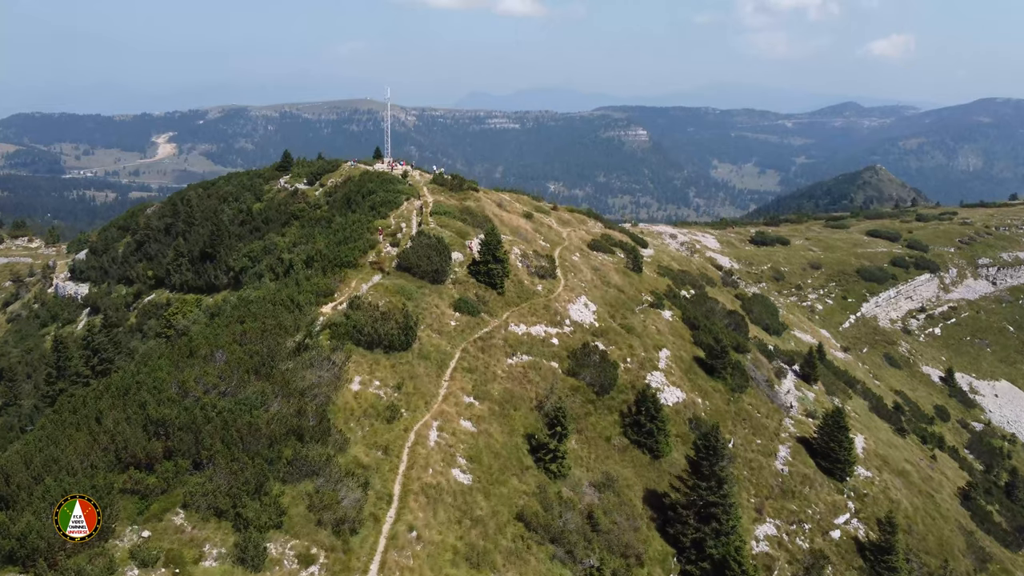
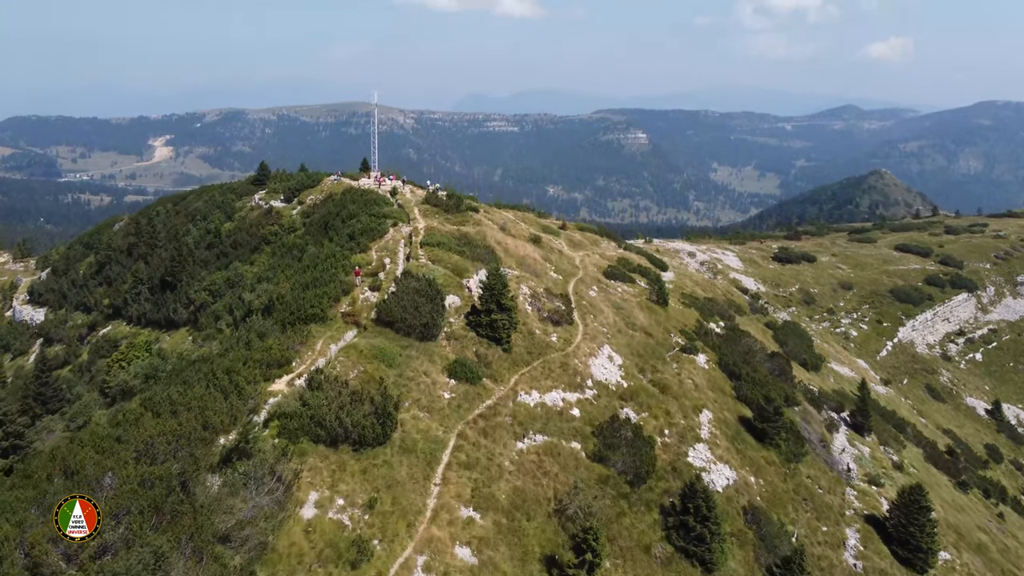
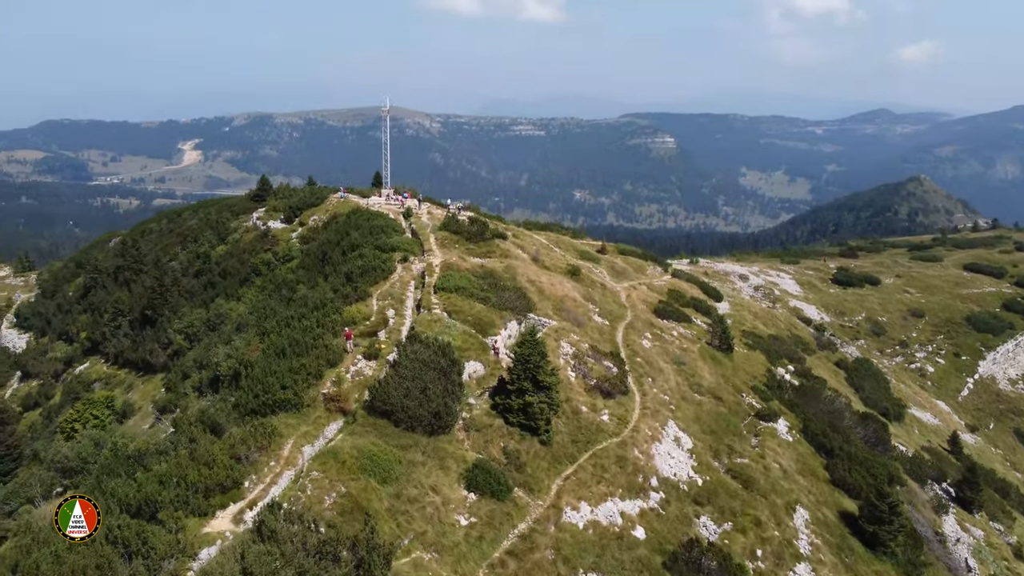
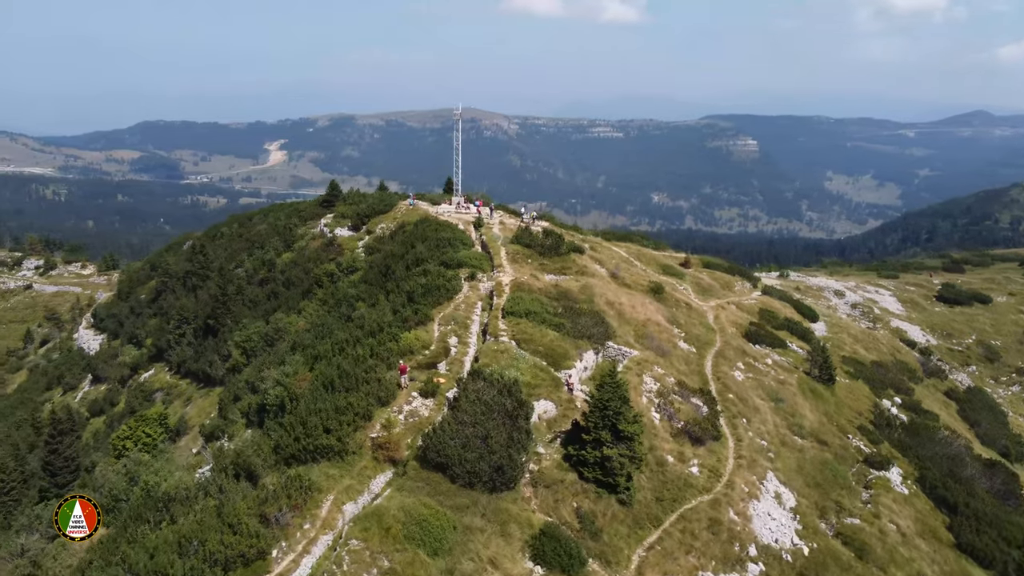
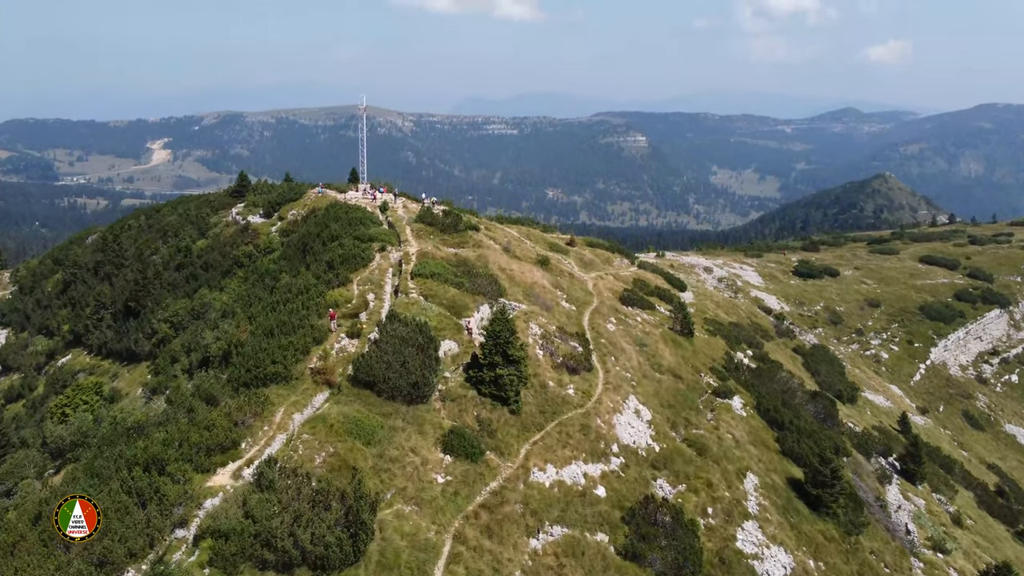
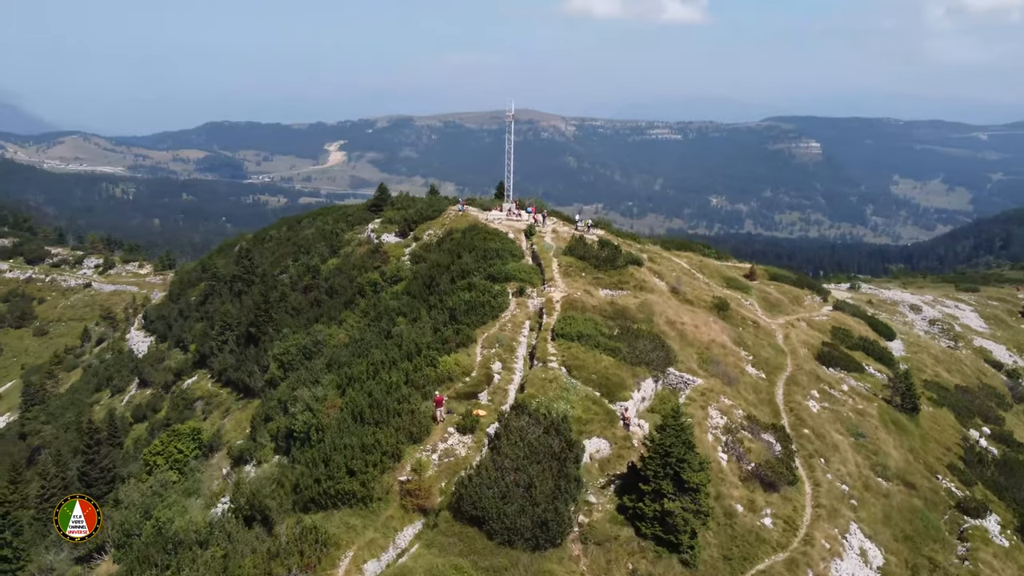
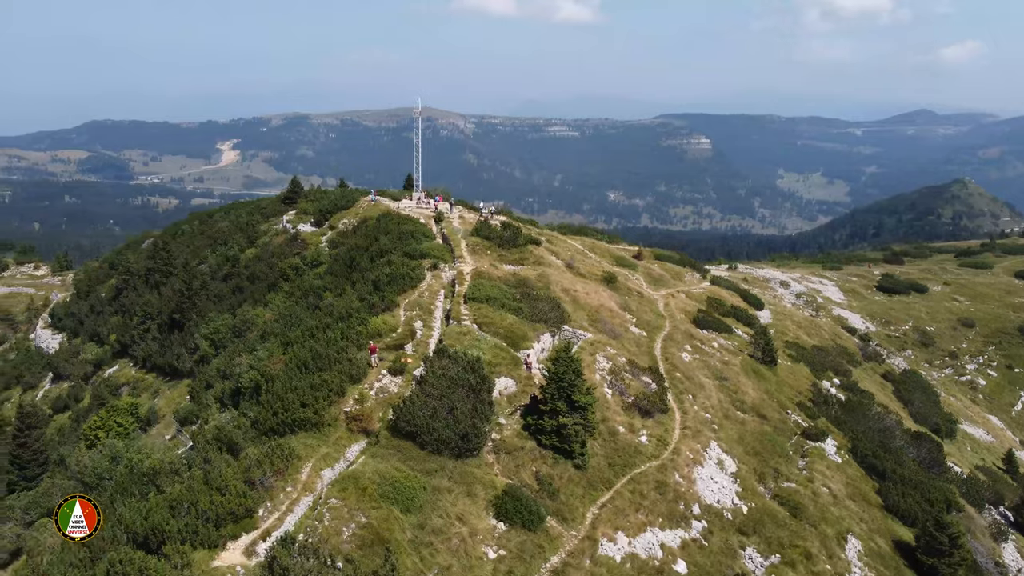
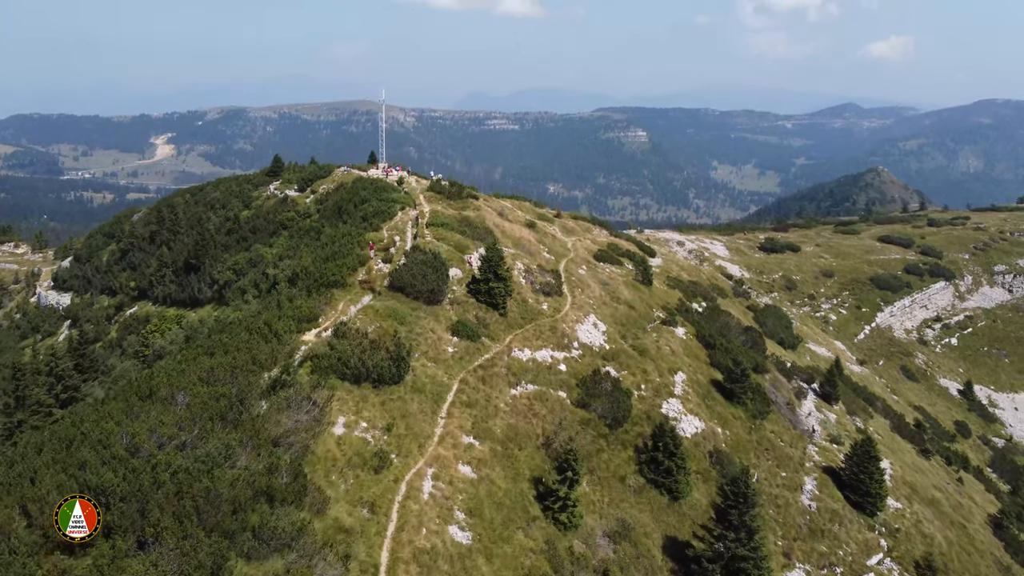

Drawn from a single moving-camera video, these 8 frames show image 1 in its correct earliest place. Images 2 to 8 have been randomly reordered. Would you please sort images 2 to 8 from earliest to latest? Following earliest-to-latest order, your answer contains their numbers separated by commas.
8, 2, 5, 3, 7, 4, 6
